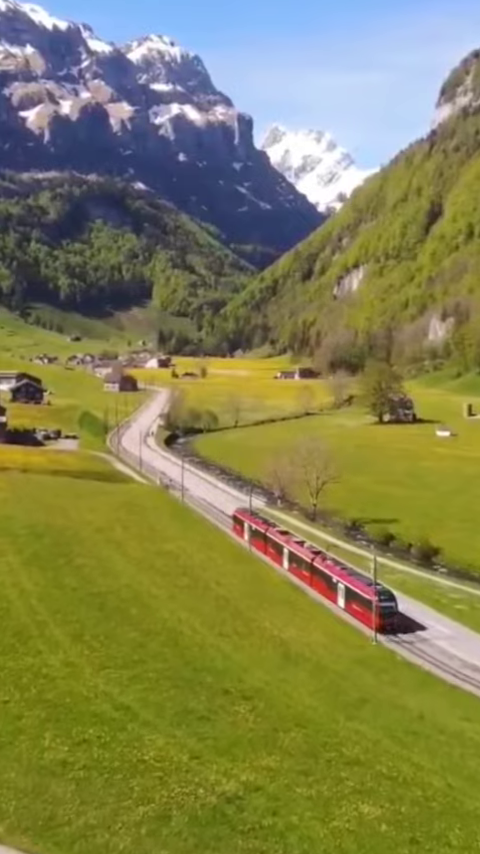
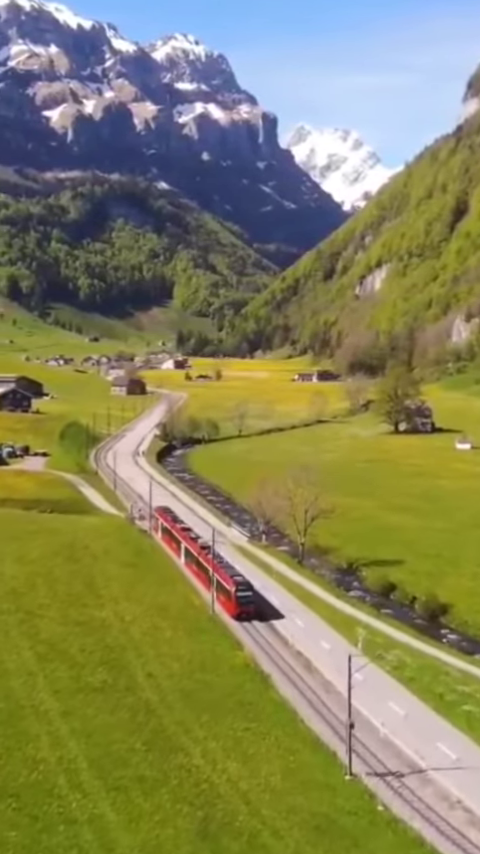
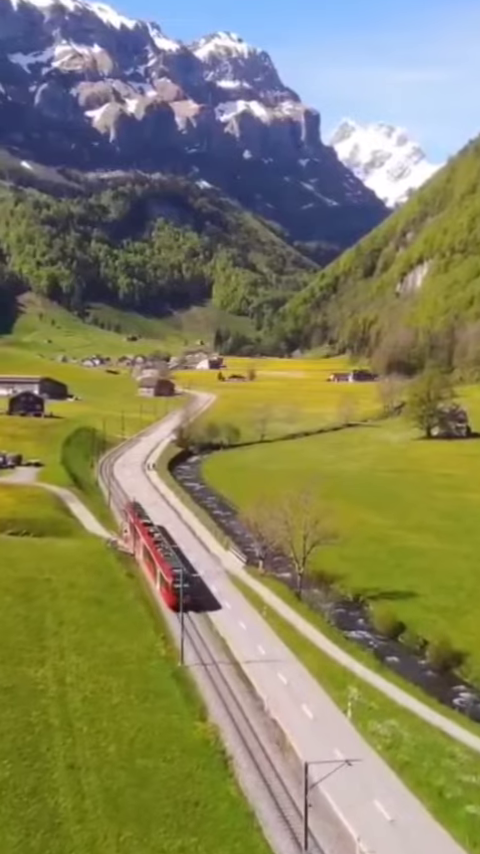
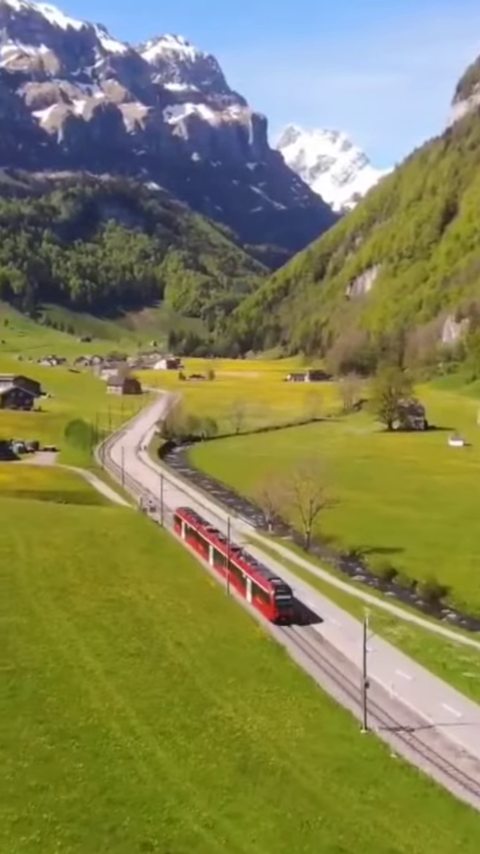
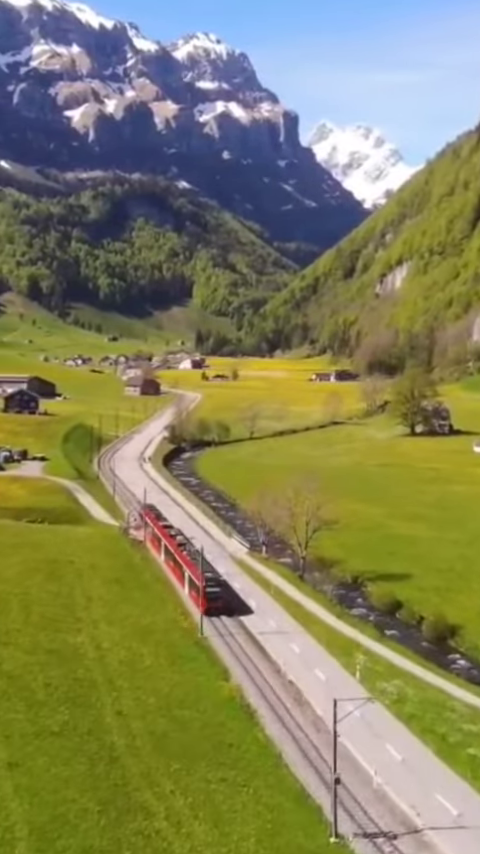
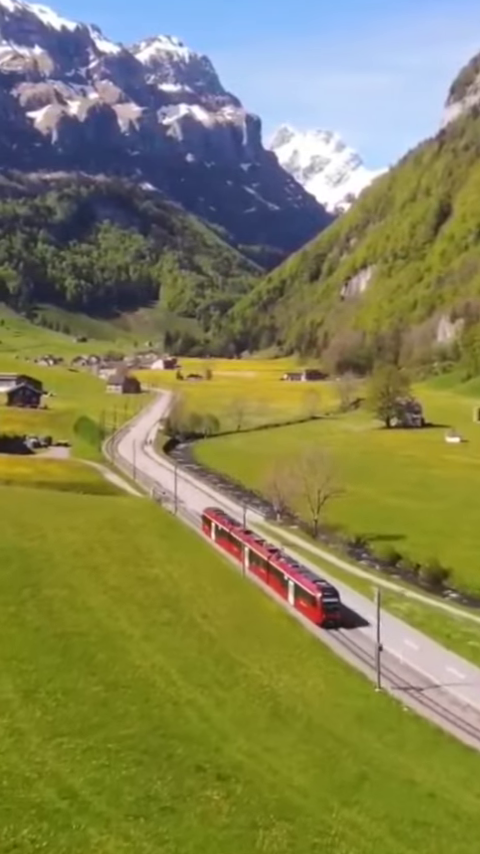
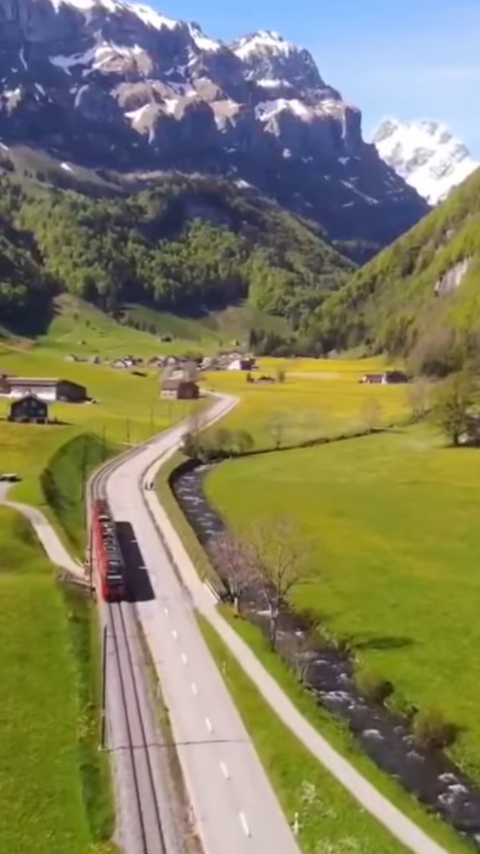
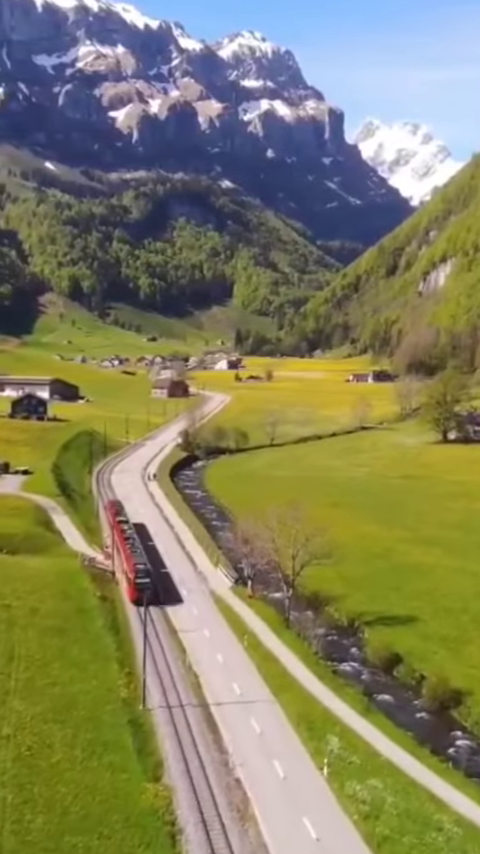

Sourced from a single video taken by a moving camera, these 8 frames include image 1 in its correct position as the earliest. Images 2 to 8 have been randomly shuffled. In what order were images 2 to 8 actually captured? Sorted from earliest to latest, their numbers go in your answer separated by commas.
6, 4, 2, 5, 3, 8, 7
